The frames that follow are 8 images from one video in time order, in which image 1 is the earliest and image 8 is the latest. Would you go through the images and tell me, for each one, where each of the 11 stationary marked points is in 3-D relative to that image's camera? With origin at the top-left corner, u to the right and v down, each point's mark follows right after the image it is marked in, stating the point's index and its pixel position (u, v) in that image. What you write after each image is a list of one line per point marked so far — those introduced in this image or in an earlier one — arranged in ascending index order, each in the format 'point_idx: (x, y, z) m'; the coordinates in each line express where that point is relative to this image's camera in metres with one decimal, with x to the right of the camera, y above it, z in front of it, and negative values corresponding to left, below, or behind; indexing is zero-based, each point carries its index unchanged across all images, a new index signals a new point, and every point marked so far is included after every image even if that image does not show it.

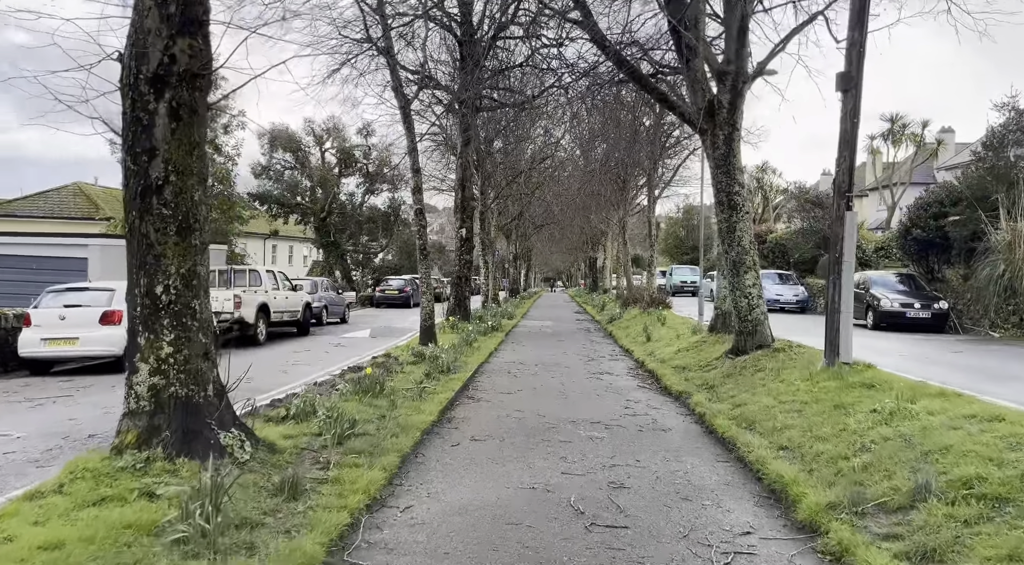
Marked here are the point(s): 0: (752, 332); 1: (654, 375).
0: (+3.4, -0.7, +10.6) m
1: (+2.3, -1.5, +12.0) m
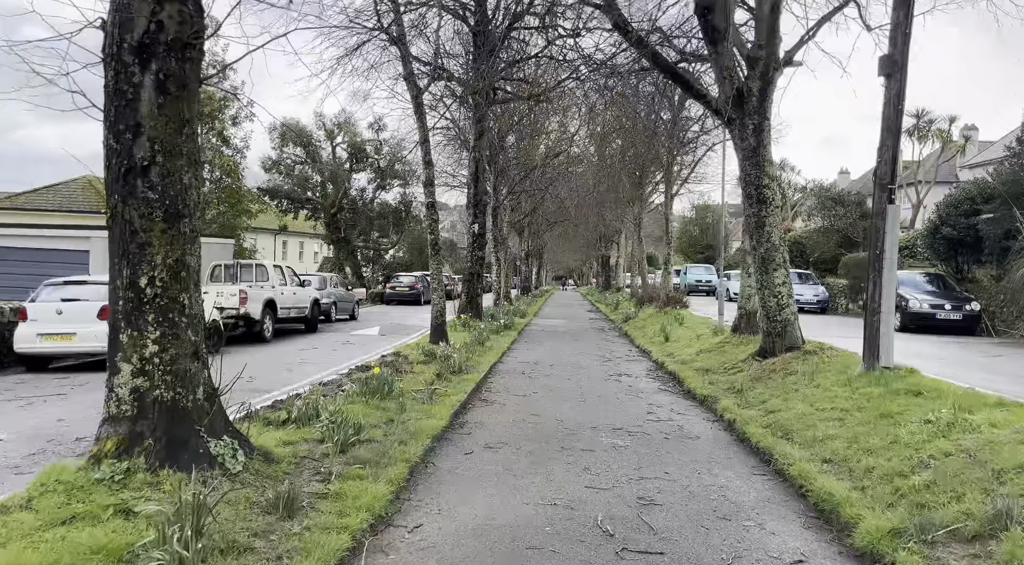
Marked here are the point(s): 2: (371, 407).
0: (+3.6, -0.7, +10.0) m
1: (+2.5, -1.5, +11.4) m
2: (-1.4, -1.3, +7.5) m
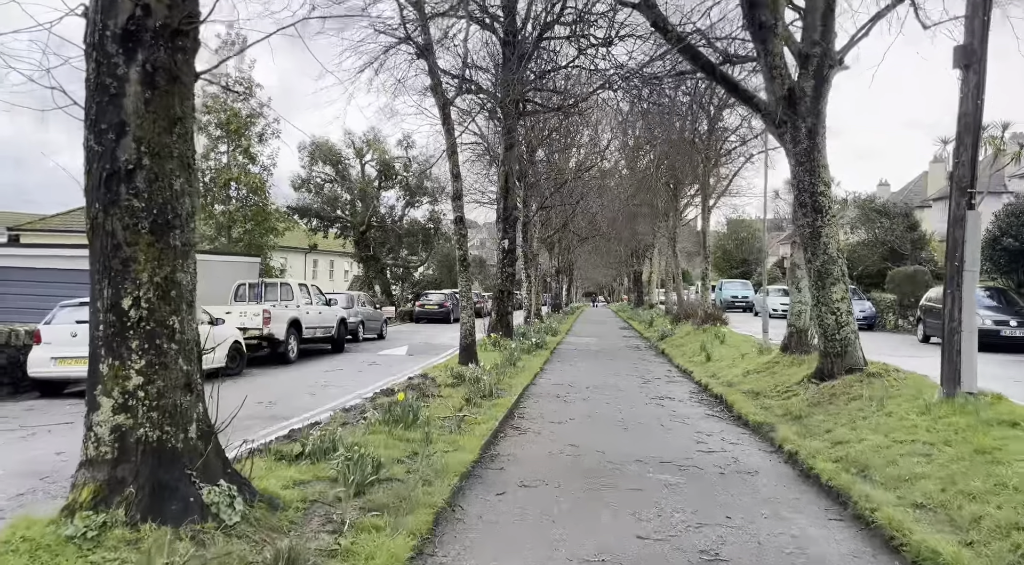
0: (+4.1, -0.9, +9.2) m
1: (+3.0, -1.7, +10.6) m
2: (-1.1, -1.4, +6.8) m
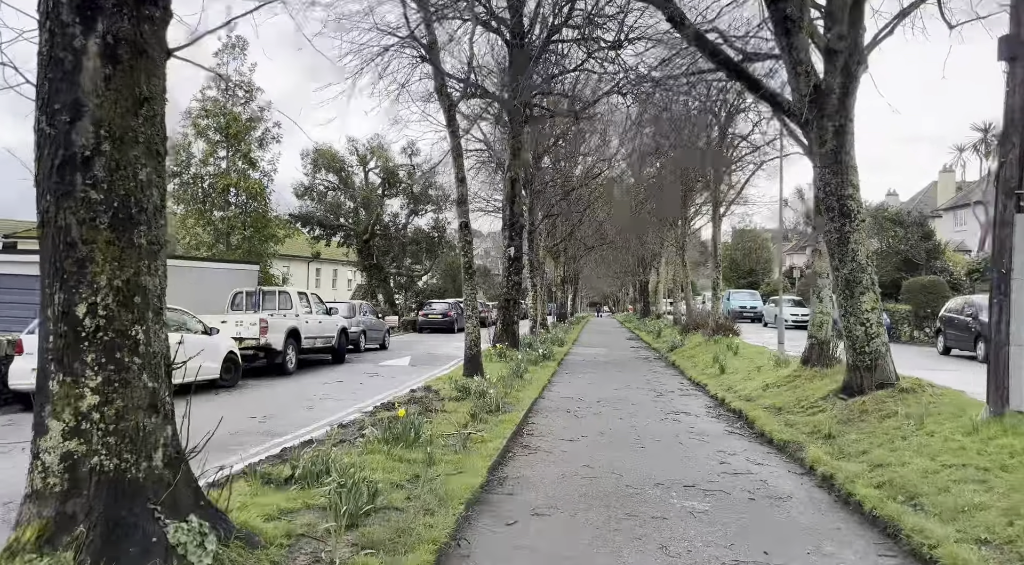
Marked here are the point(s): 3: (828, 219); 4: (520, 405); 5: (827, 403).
0: (+4.2, -1.0, +8.6) m
1: (+3.1, -1.8, +10.0) m
2: (-1.0, -1.5, +6.3) m
3: (+3.8, +0.8, +8.9) m
4: (+0.1, -1.7, +9.9) m
5: (+3.8, -1.5, +9.0) m
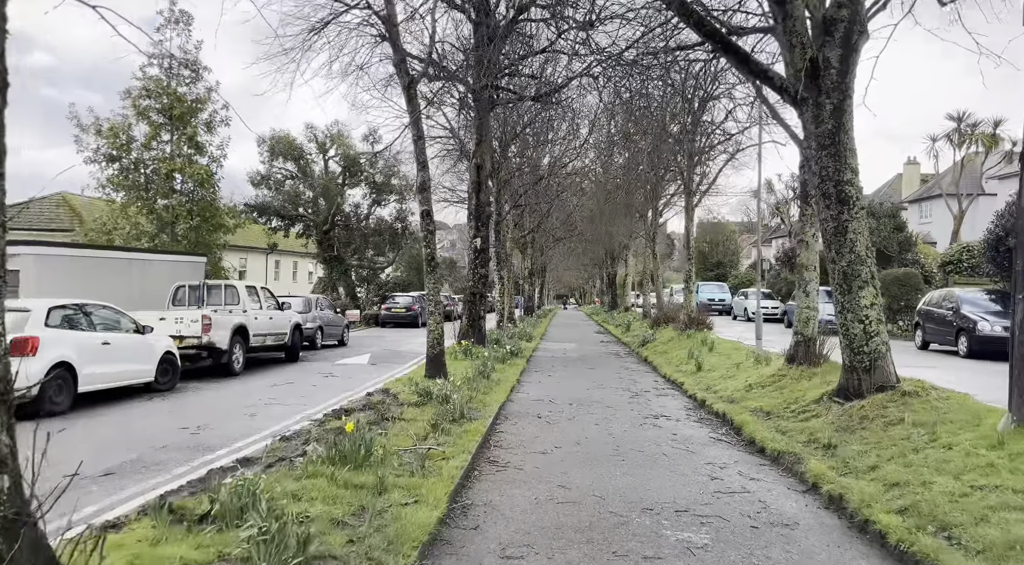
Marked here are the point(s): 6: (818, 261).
0: (+3.8, -0.9, +7.9) m
1: (+2.7, -1.7, +9.3) m
2: (-1.3, -1.5, +5.3) m
3: (+3.4, +0.8, +8.1) m
4: (-0.3, -1.6, +9.1) m
5: (+3.5, -1.4, +8.3) m
6: (+4.5, +0.3, +10.9) m
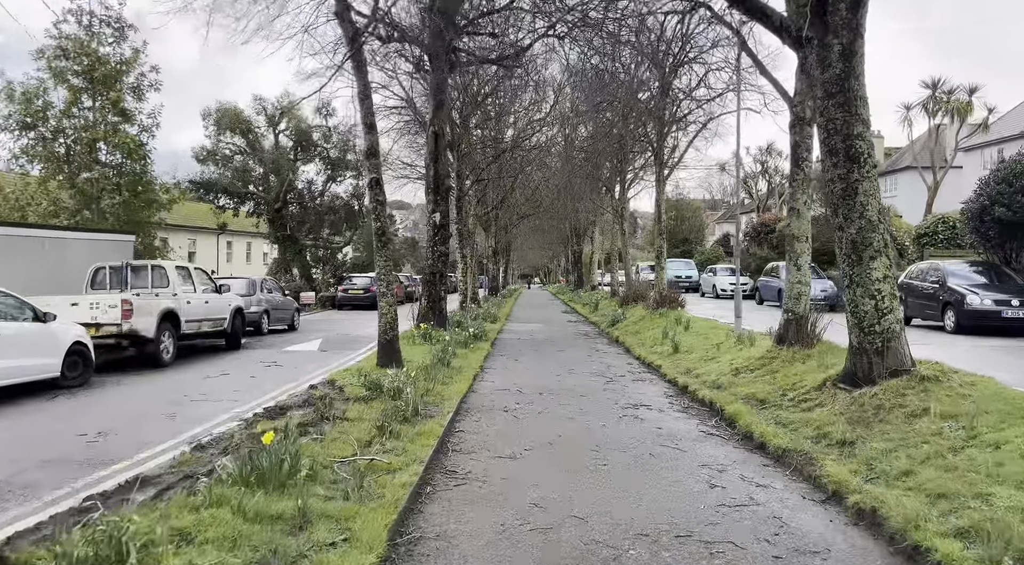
0: (+3.4, -0.6, +6.9) m
1: (+2.3, -1.4, +8.2) m
2: (-1.5, -1.3, +4.1) m
3: (+3.0, +1.1, +7.0) m
4: (-0.7, -1.3, +7.9) m
5: (+3.1, -1.1, +7.3) m
6: (+3.9, +0.7, +9.9) m
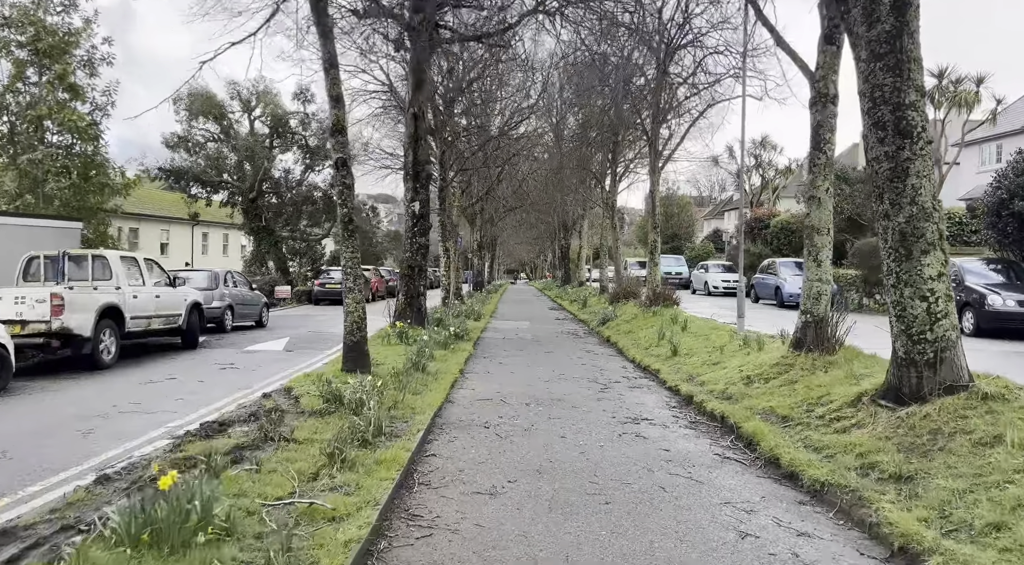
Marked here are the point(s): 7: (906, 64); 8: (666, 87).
0: (+3.3, -0.6, +5.8) m
1: (+2.1, -1.4, +7.1) m
2: (-1.6, -1.3, +2.9) m
3: (+2.9, +1.1, +5.9) m
4: (-0.9, -1.3, +6.7) m
5: (+2.9, -1.1, +6.2) m
6: (+3.8, +0.7, +8.8) m
7: (+3.0, +1.7, +5.6) m
8: (+3.8, +4.8, +18.2) m
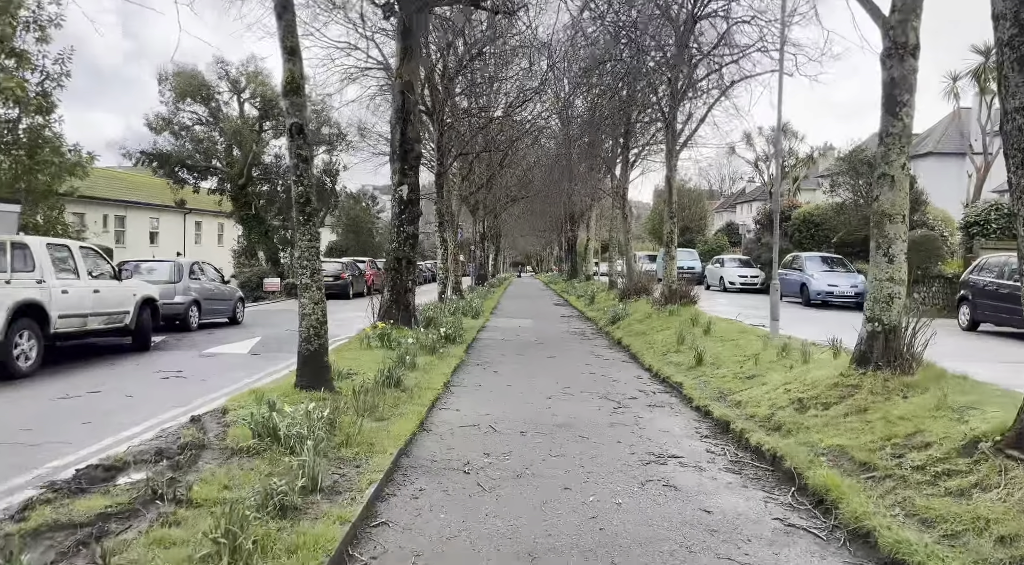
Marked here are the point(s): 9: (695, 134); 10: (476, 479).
0: (+3.2, -0.7, +4.1) m
1: (+2.0, -1.4, +5.4) m
2: (-1.7, -1.3, +1.2) m
3: (+2.8, +1.1, +4.2) m
4: (-1.0, -1.2, +5.0) m
5: (+2.8, -1.1, +4.5) m
6: (+3.7, +0.7, +7.0) m
7: (+2.9, +1.6, +3.9) m
8: (+3.9, +4.9, +16.4) m
9: (+5.0, +4.1, +19.9) m
10: (-0.3, -1.4, +5.2) m
